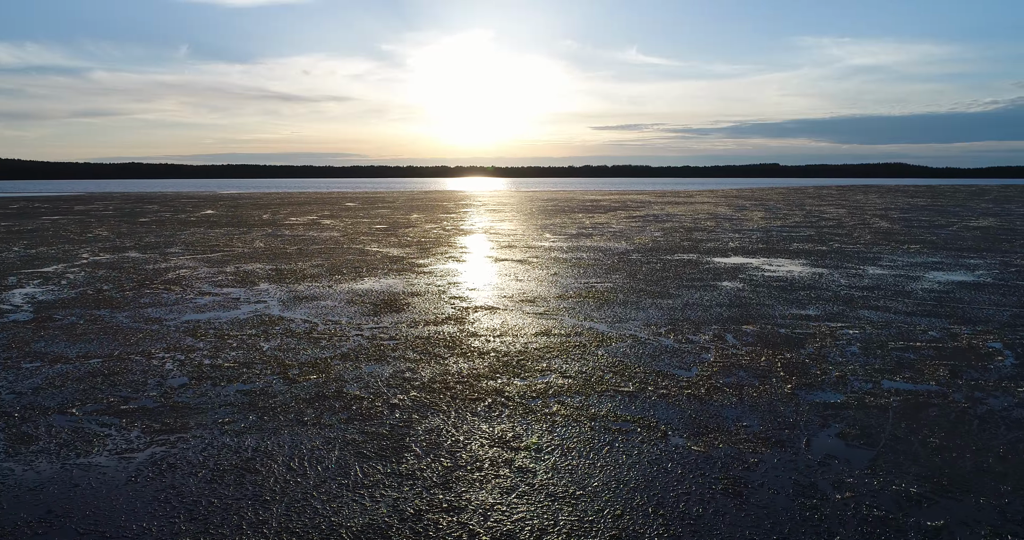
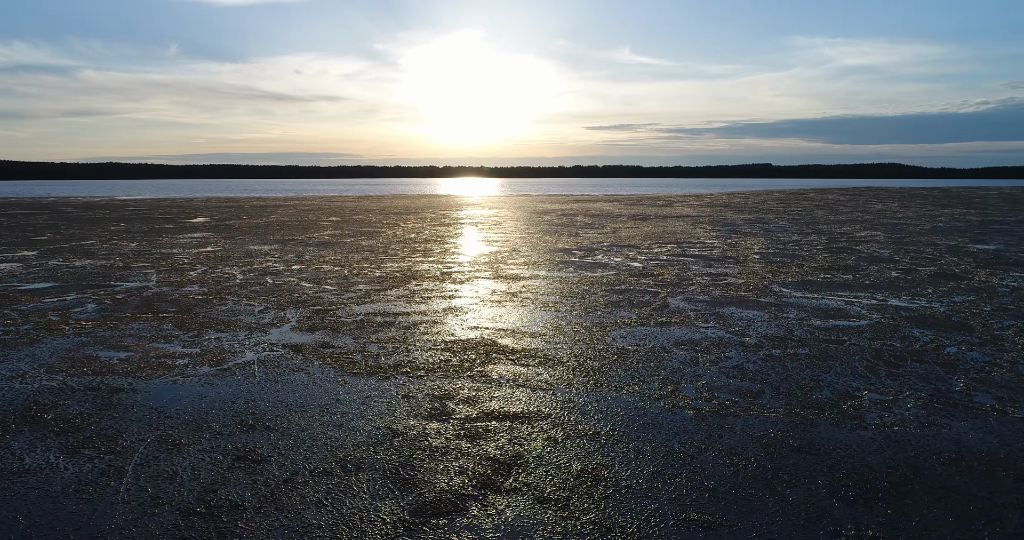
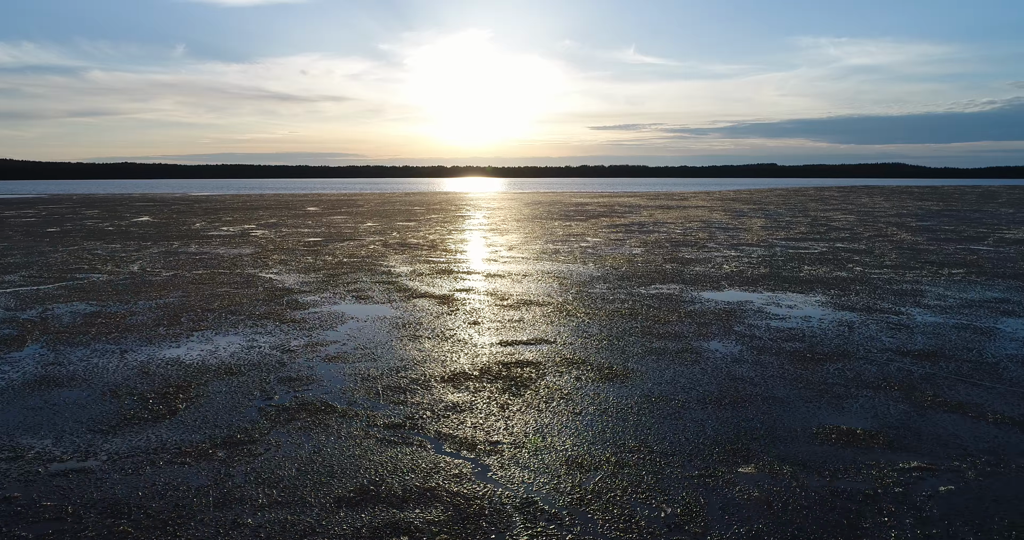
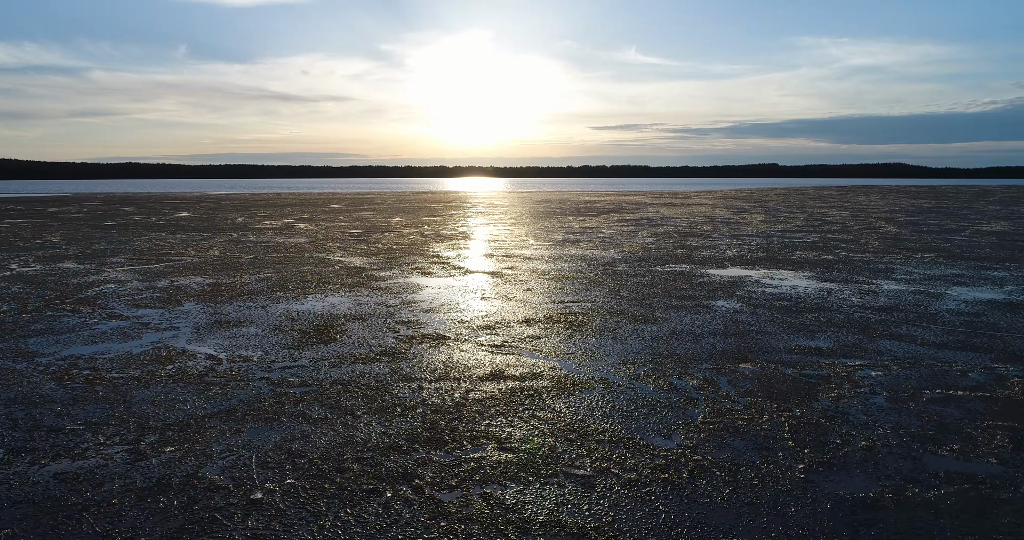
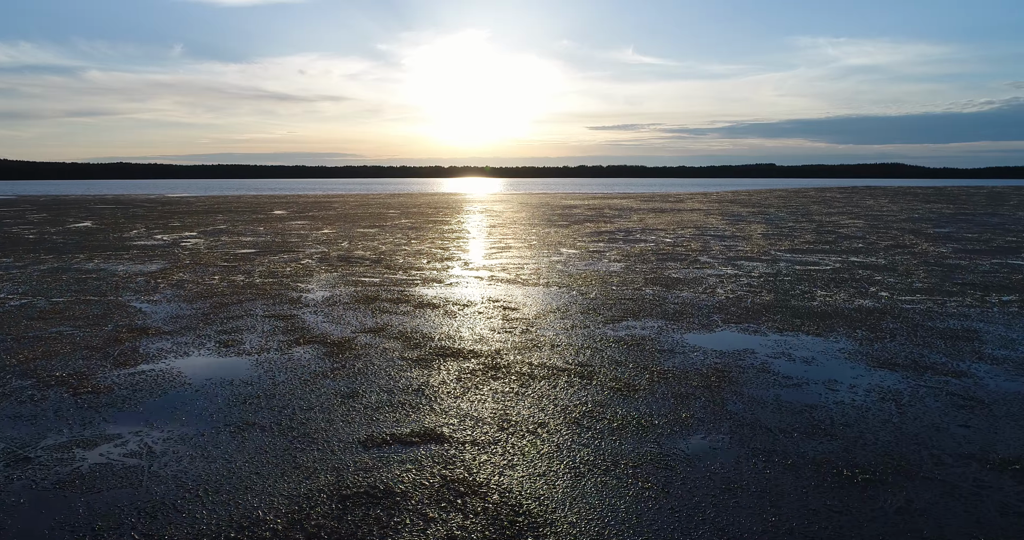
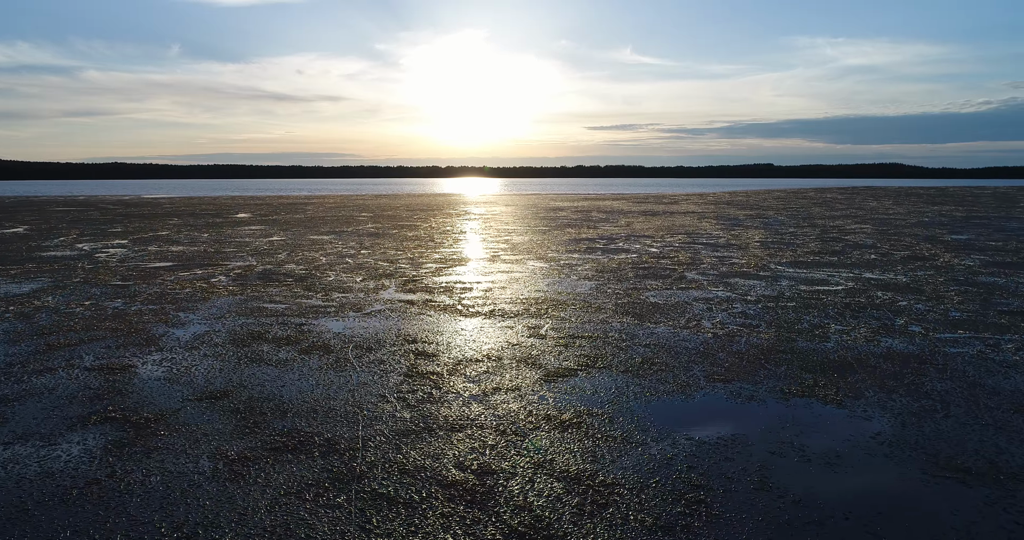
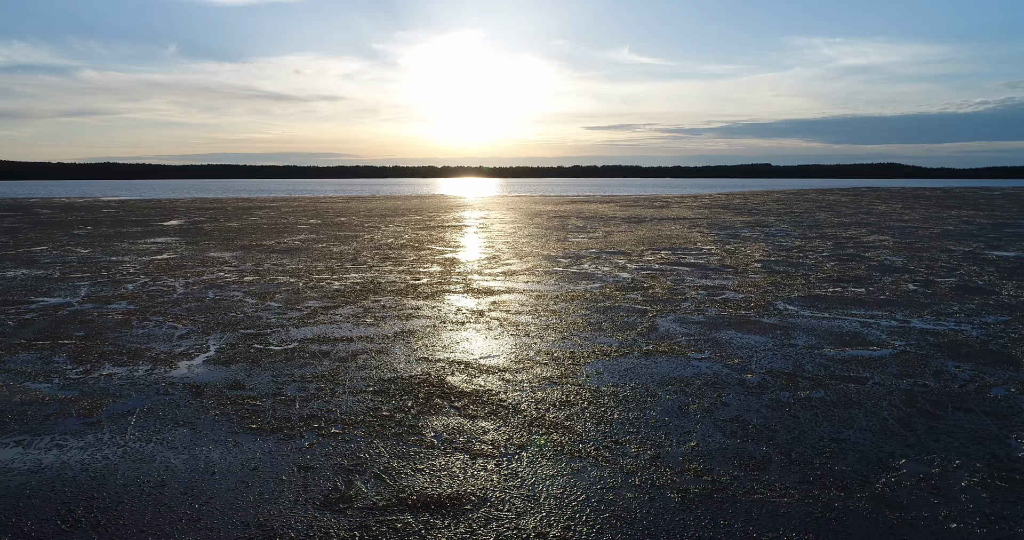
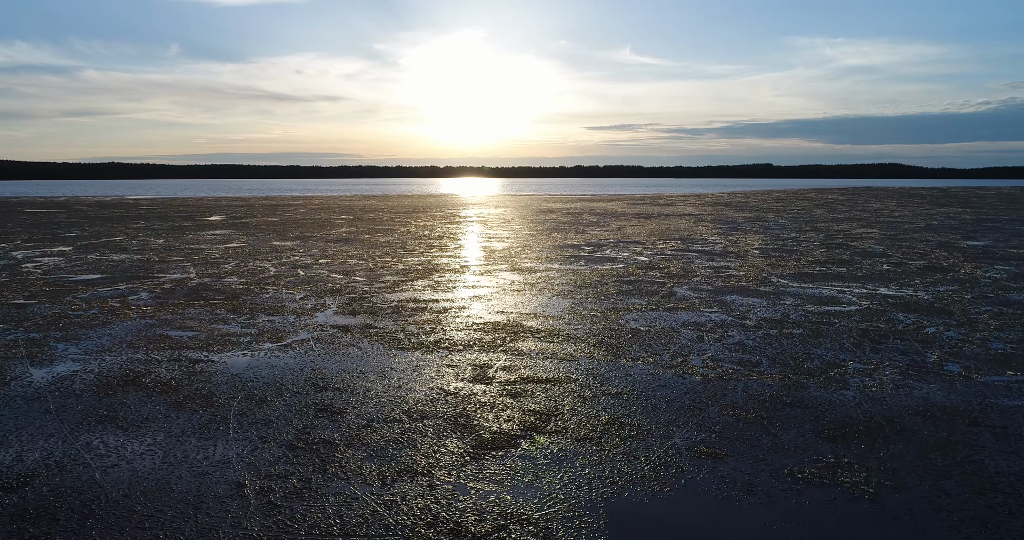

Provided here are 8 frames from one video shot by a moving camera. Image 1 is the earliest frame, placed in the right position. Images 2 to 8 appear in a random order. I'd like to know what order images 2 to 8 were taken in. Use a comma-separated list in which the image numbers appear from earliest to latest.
4, 3, 5, 6, 8, 2, 7
